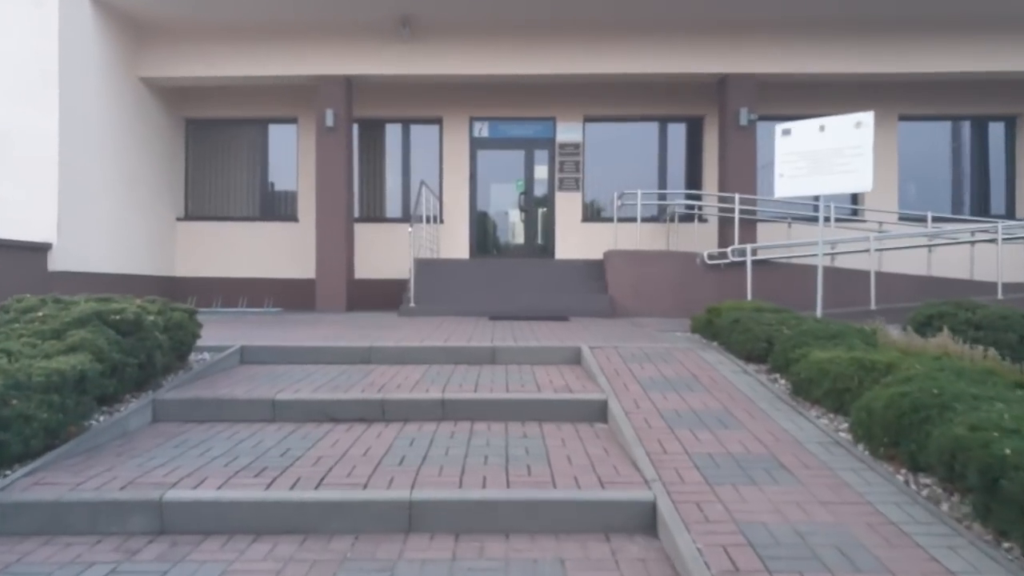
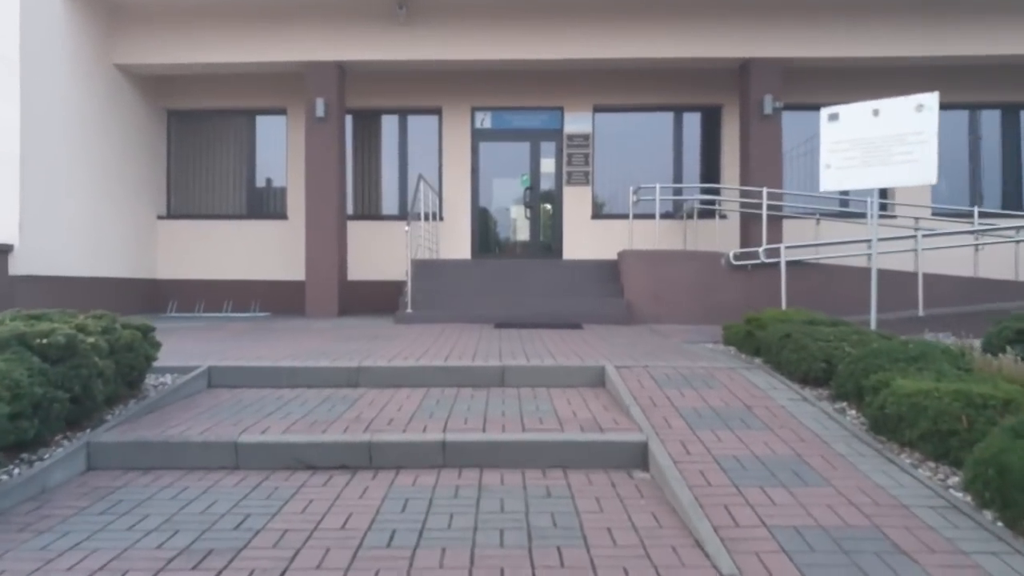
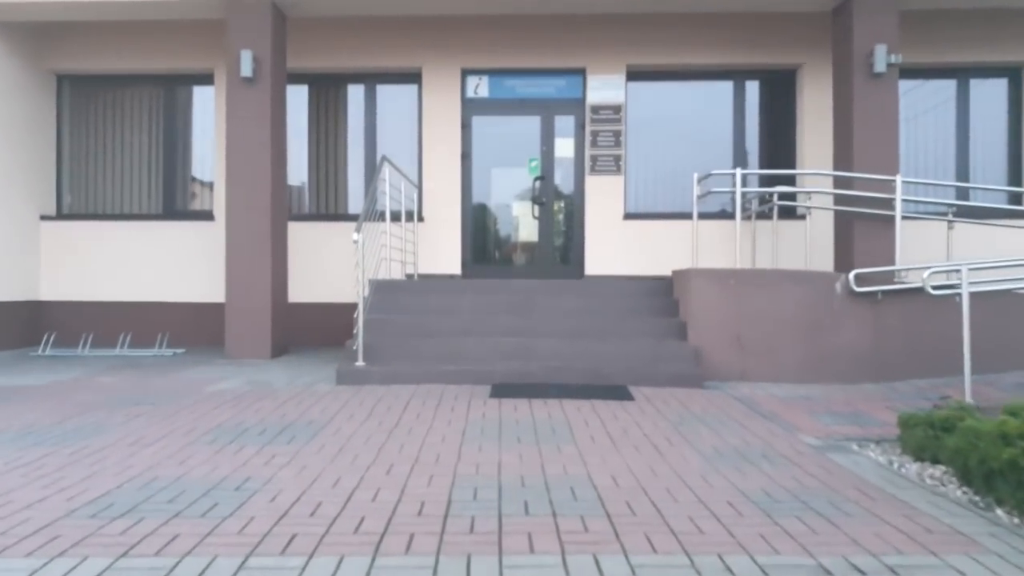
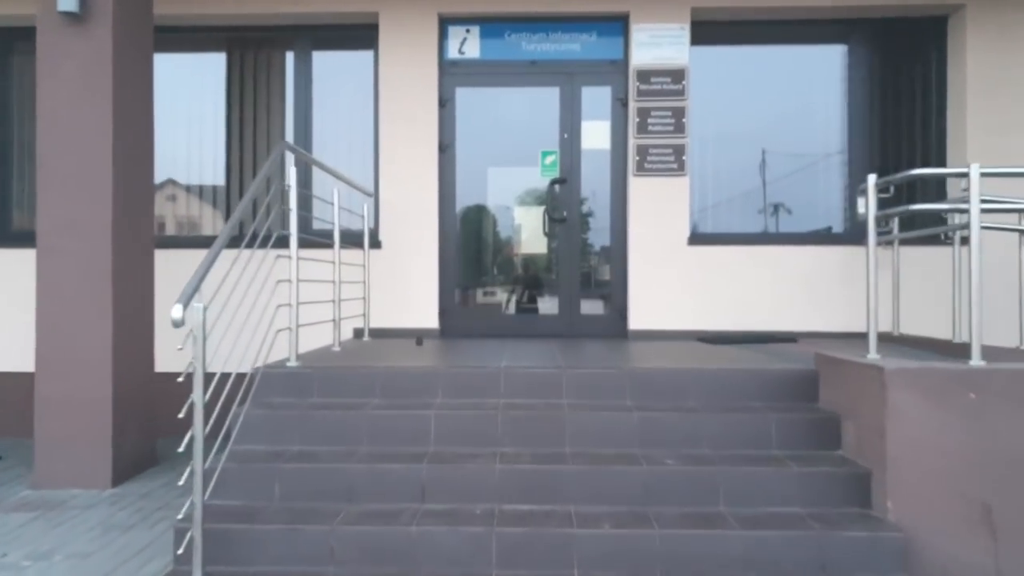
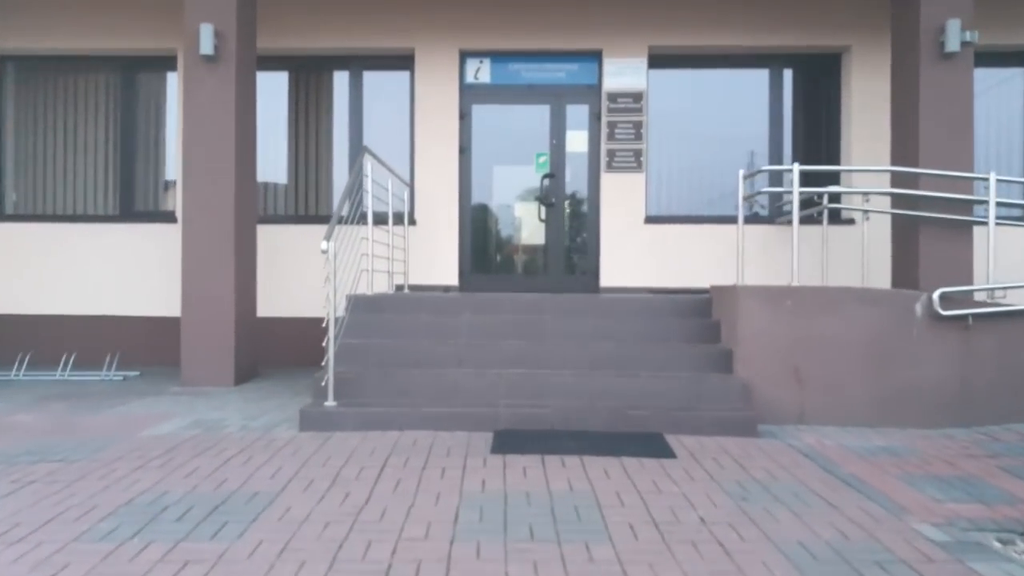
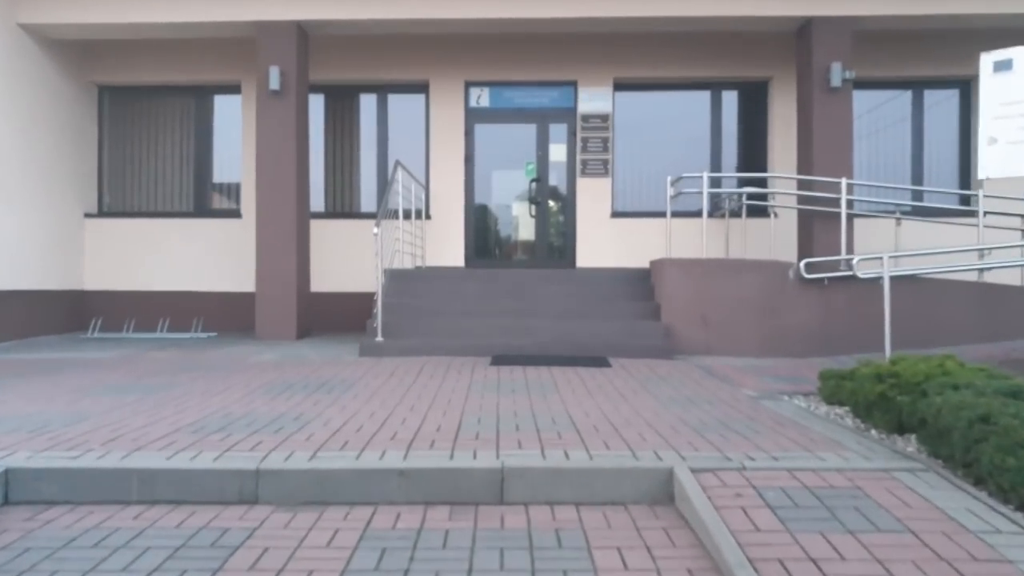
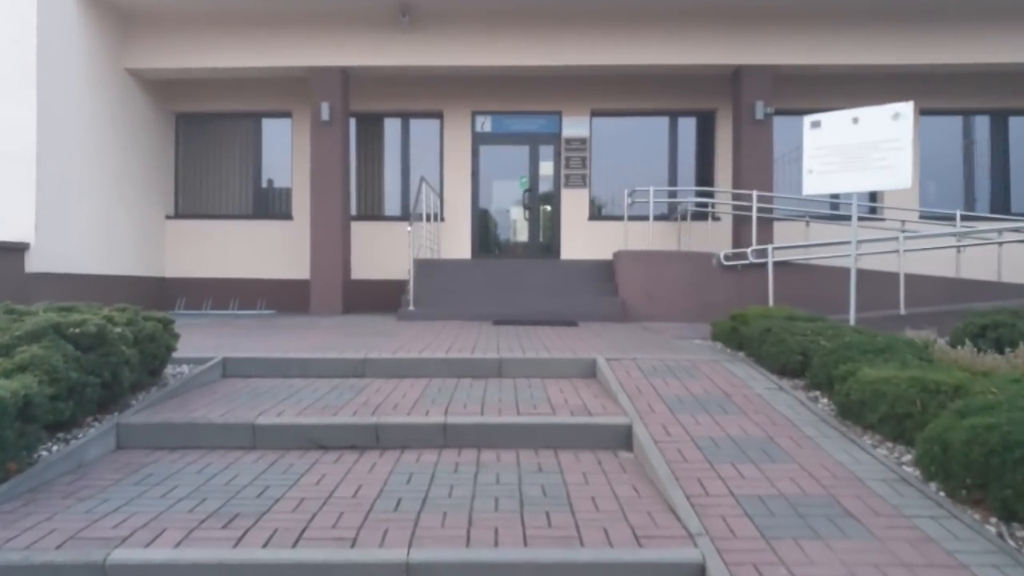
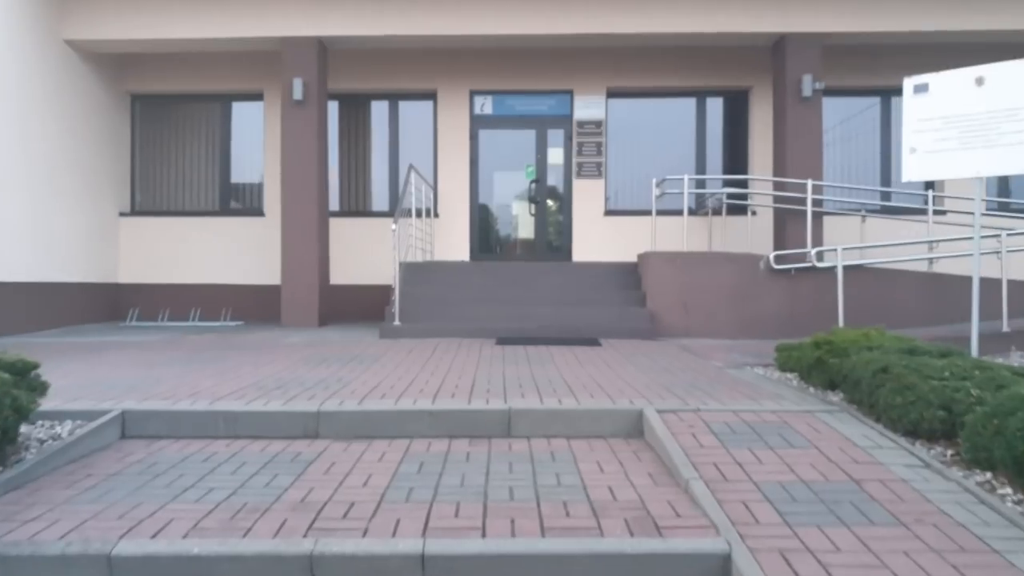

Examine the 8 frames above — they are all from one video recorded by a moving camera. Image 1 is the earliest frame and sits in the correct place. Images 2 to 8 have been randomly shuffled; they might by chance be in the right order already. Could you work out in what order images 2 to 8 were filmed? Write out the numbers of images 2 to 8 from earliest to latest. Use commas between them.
7, 2, 8, 6, 3, 5, 4
